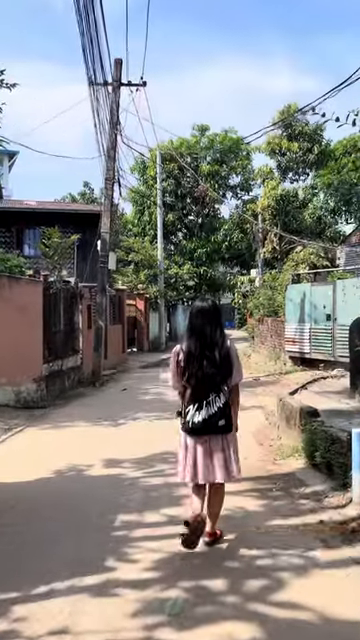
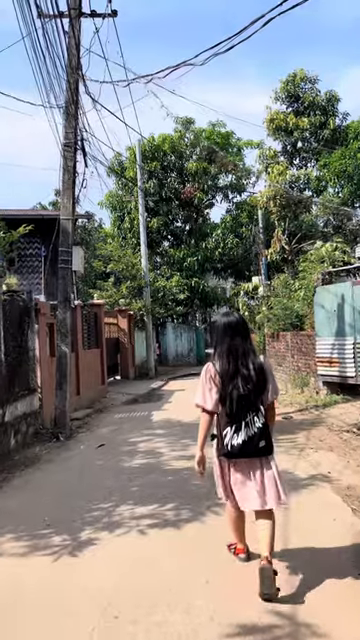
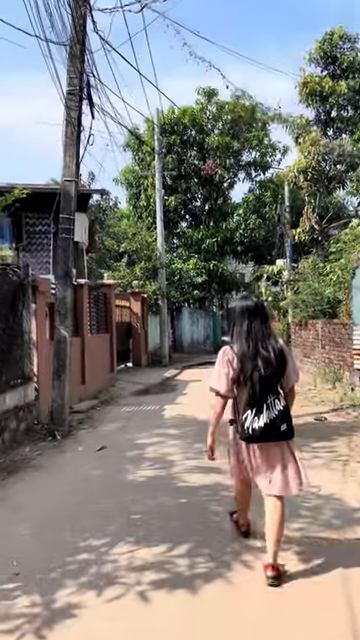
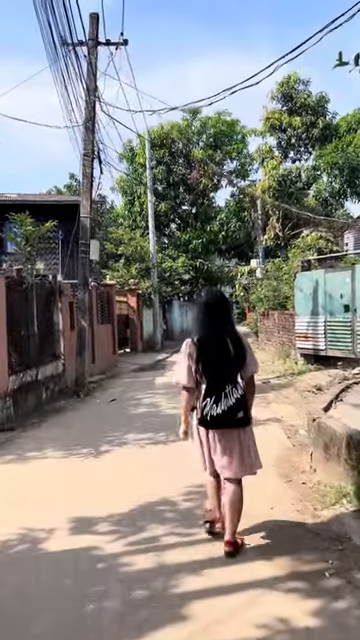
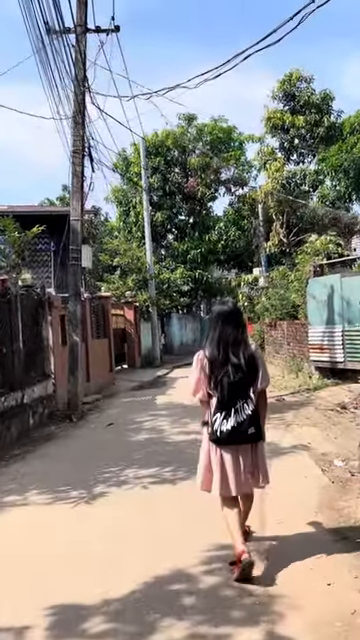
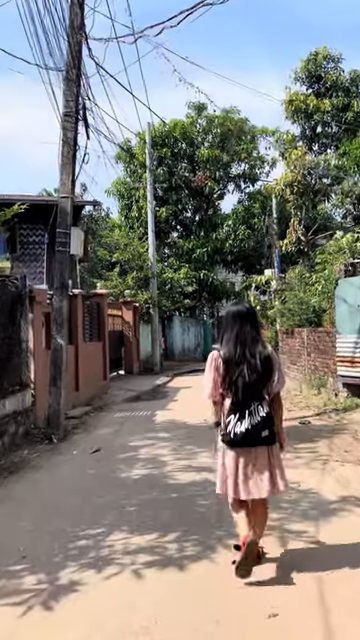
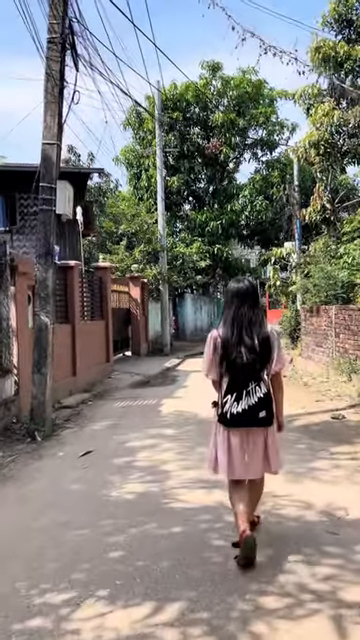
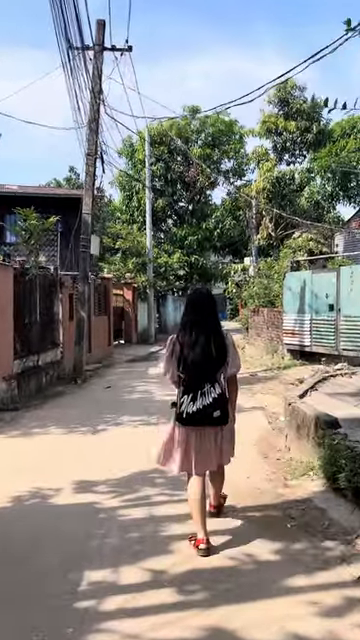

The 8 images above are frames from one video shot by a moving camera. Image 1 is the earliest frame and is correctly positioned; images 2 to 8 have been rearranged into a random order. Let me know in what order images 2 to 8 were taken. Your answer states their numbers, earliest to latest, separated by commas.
8, 4, 5, 2, 6, 3, 7
